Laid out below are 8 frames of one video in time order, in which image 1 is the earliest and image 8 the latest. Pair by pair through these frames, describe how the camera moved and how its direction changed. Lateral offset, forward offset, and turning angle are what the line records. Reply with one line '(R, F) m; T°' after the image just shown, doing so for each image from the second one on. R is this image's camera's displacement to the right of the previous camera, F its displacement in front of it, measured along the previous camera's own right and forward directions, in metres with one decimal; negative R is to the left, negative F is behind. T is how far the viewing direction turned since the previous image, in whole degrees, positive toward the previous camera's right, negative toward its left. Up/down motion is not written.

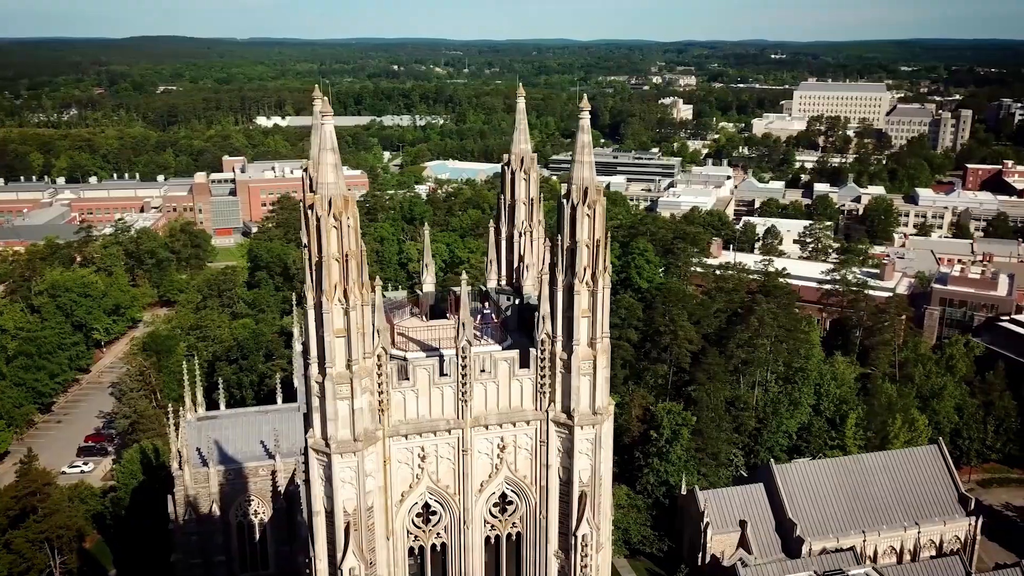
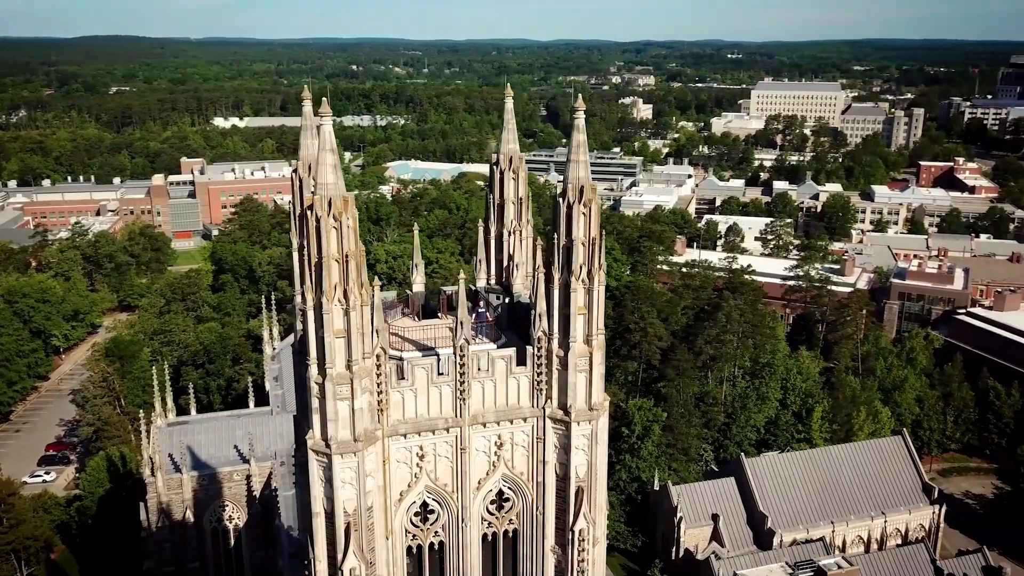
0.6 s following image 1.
(-0.3, -0.1) m; +3°
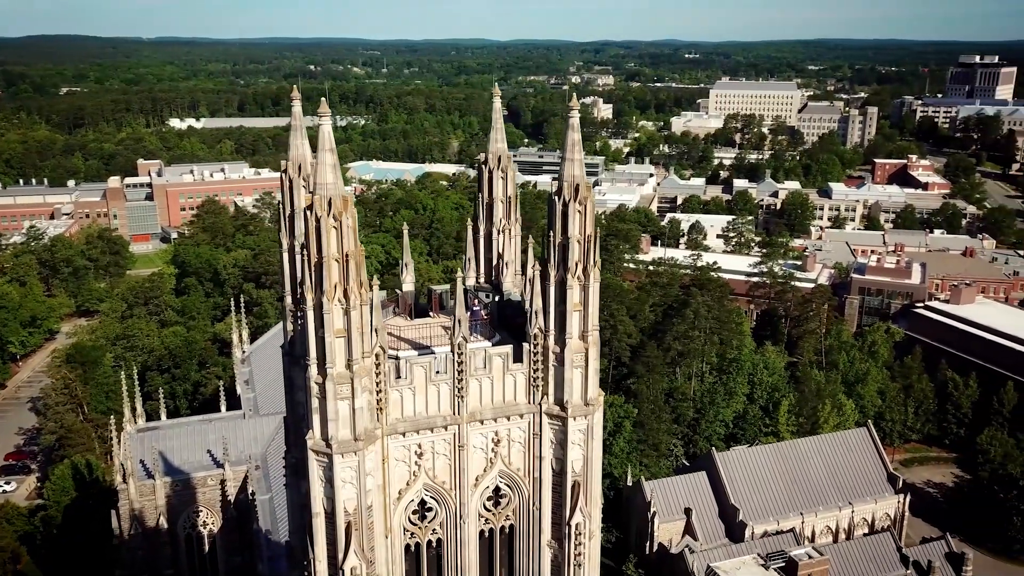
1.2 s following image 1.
(-0.3, -0.1) m; +3°
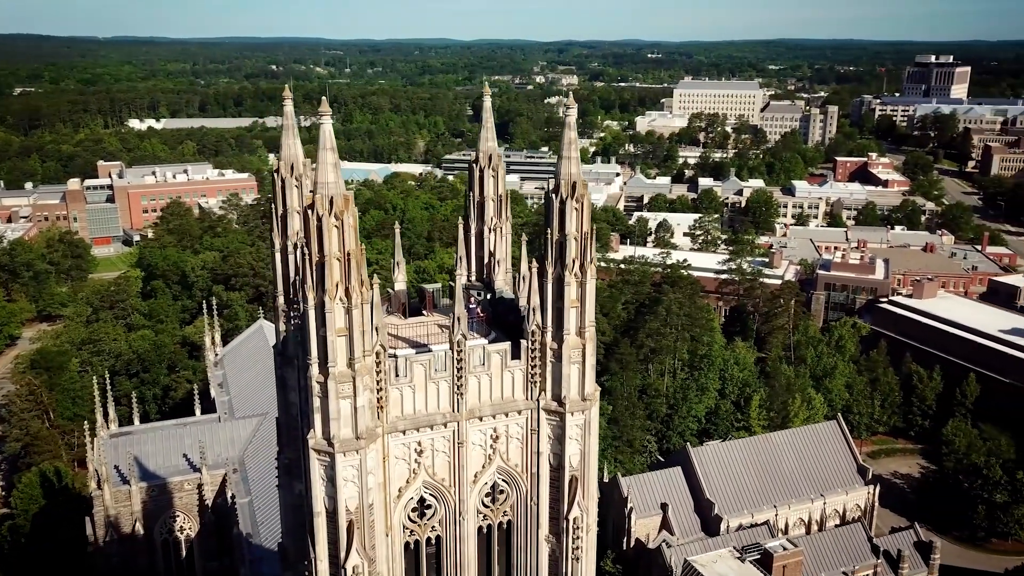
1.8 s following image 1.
(-0.3, -0.1) m; +2°
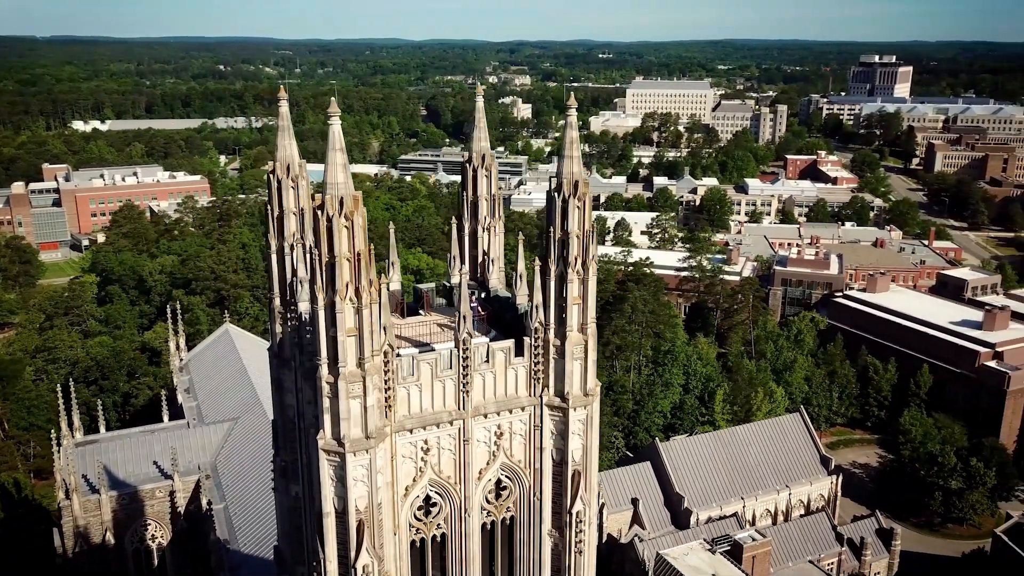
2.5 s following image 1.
(-0.5, -0.1) m; +3°
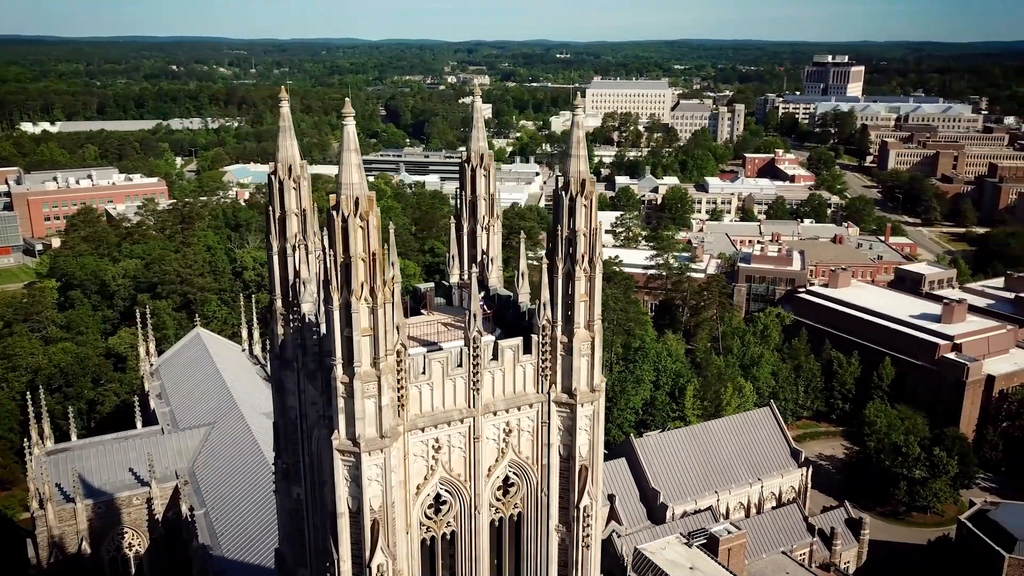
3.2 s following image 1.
(-0.5, -0.1) m; +3°
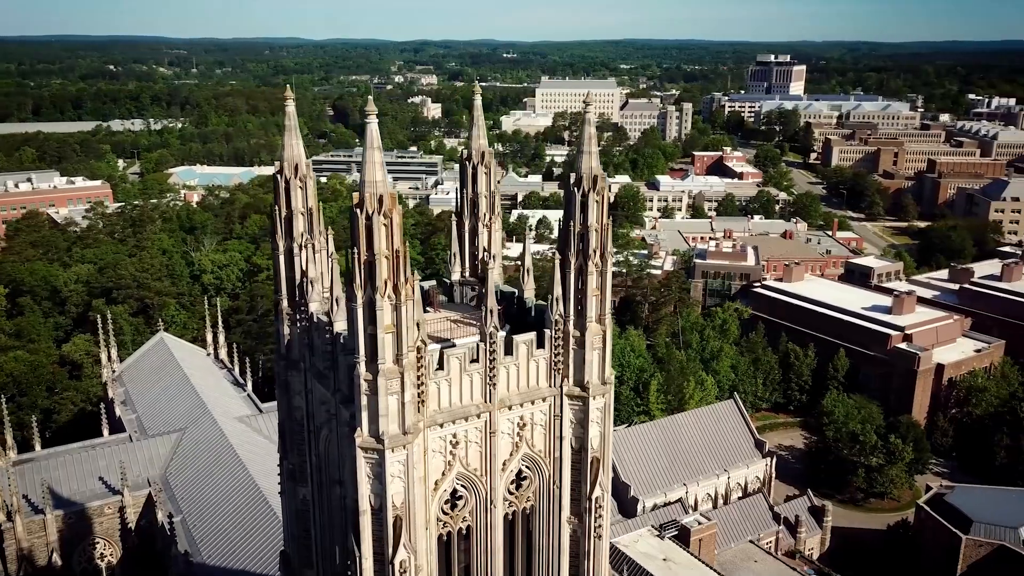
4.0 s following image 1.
(-0.6, -0.1) m; +3°
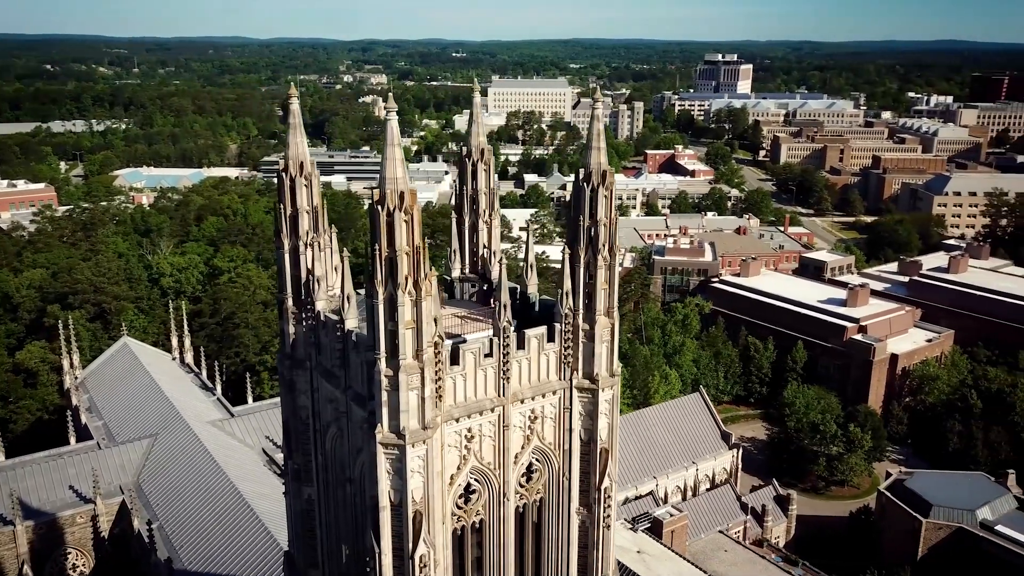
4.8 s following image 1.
(-0.6, -0.1) m; +3°
